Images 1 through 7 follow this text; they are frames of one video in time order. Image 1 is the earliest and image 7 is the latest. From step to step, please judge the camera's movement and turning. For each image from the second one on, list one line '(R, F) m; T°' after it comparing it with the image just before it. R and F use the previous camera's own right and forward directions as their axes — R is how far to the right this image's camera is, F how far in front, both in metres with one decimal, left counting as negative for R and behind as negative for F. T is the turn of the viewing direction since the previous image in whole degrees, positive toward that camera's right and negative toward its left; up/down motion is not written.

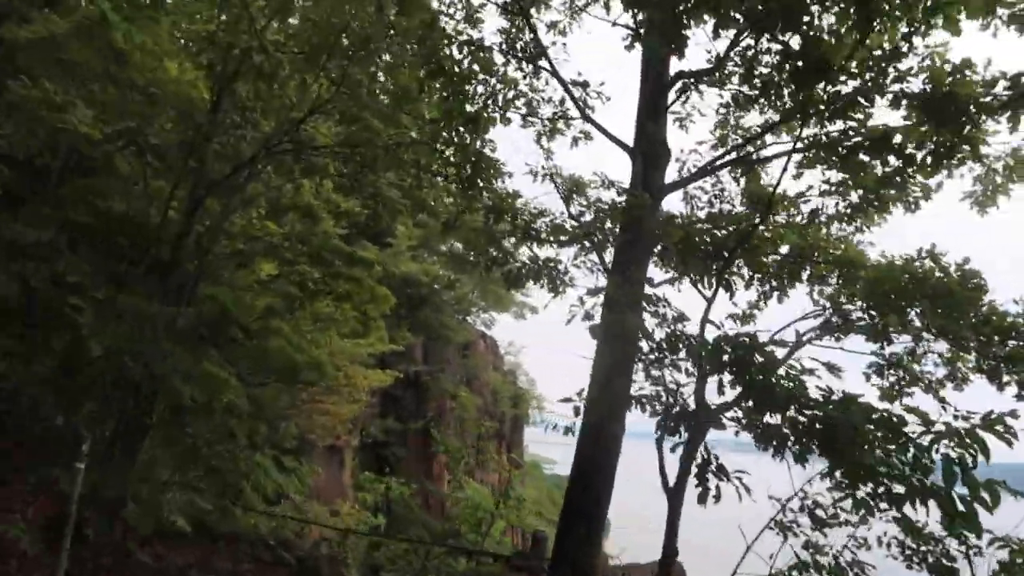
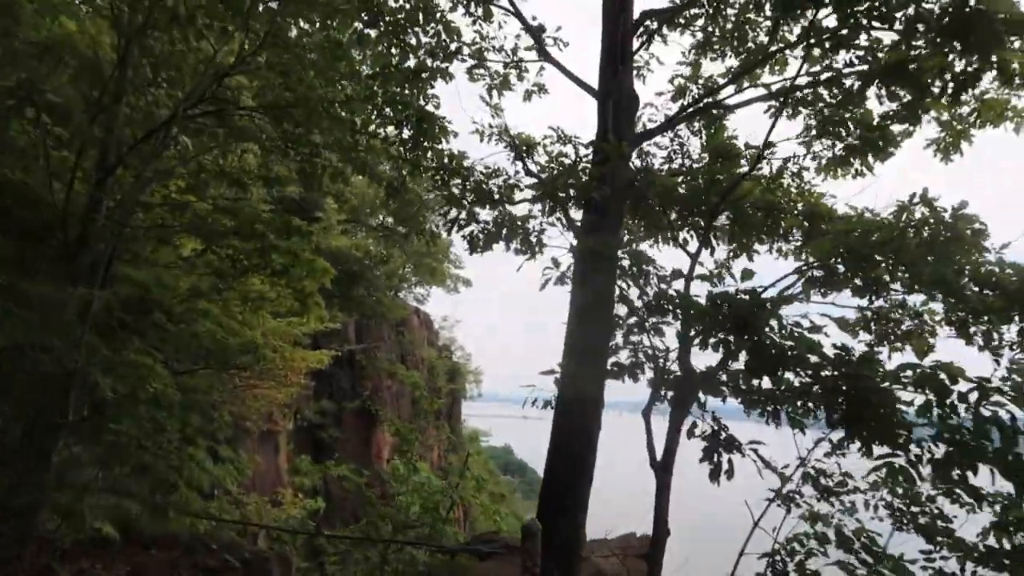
(-0.1, +0.3) m; +5°
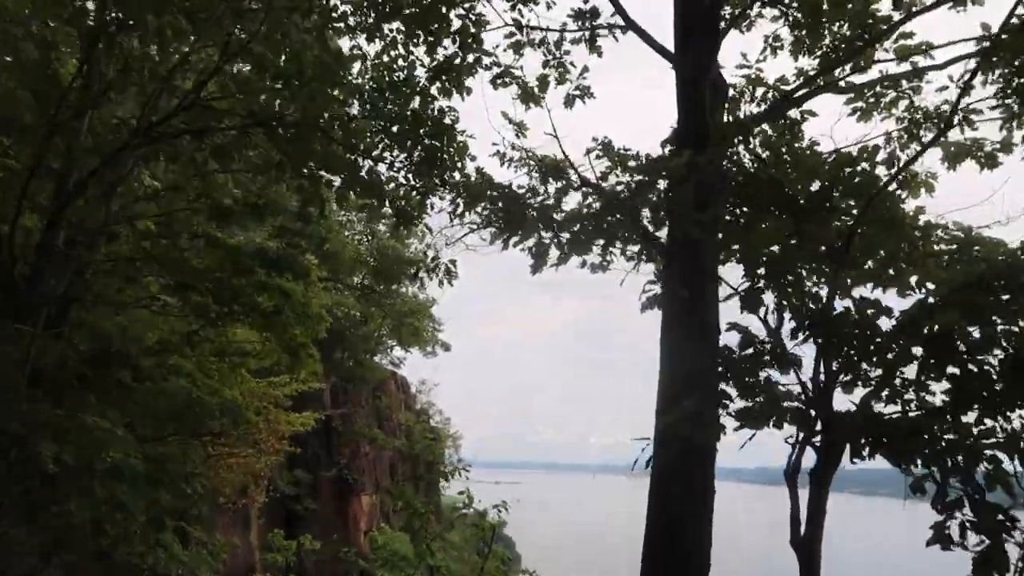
(-0.3, +0.7) m; +2°
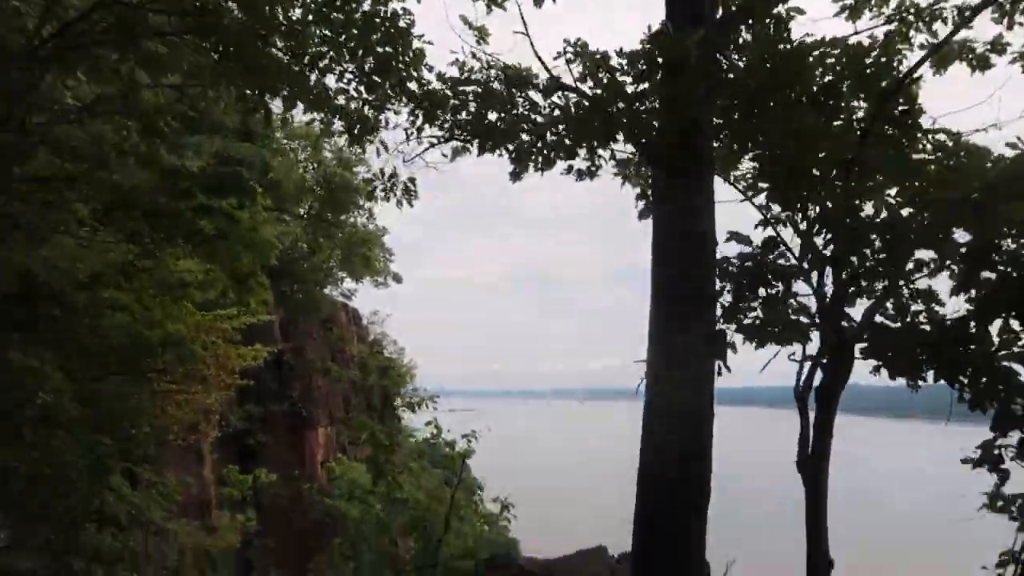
(-0.1, +0.2) m; +4°
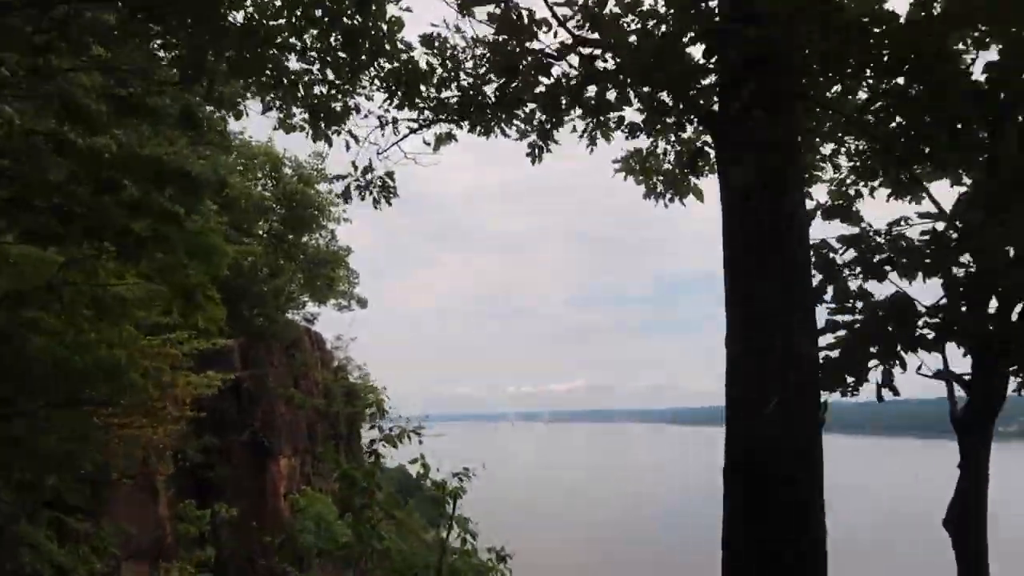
(-0.1, +0.5) m; +3°
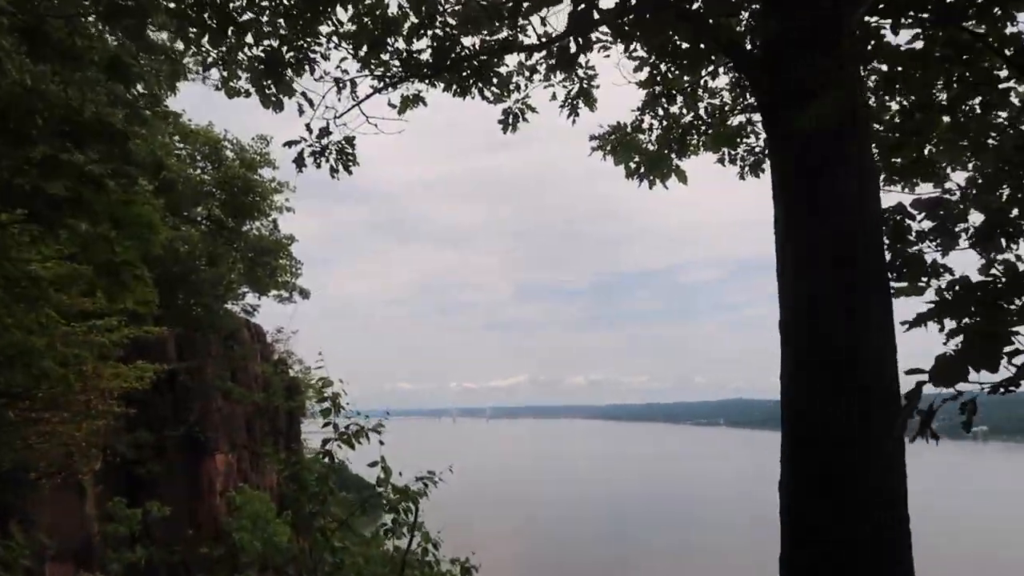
(-0.1, +0.3) m; +4°
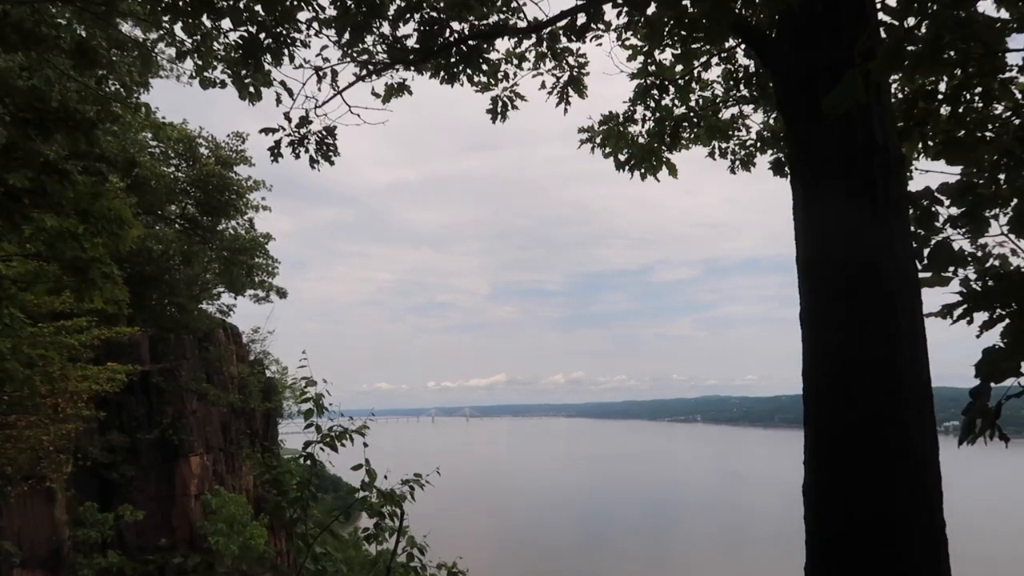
(0.0, +0.1) m; +2°
